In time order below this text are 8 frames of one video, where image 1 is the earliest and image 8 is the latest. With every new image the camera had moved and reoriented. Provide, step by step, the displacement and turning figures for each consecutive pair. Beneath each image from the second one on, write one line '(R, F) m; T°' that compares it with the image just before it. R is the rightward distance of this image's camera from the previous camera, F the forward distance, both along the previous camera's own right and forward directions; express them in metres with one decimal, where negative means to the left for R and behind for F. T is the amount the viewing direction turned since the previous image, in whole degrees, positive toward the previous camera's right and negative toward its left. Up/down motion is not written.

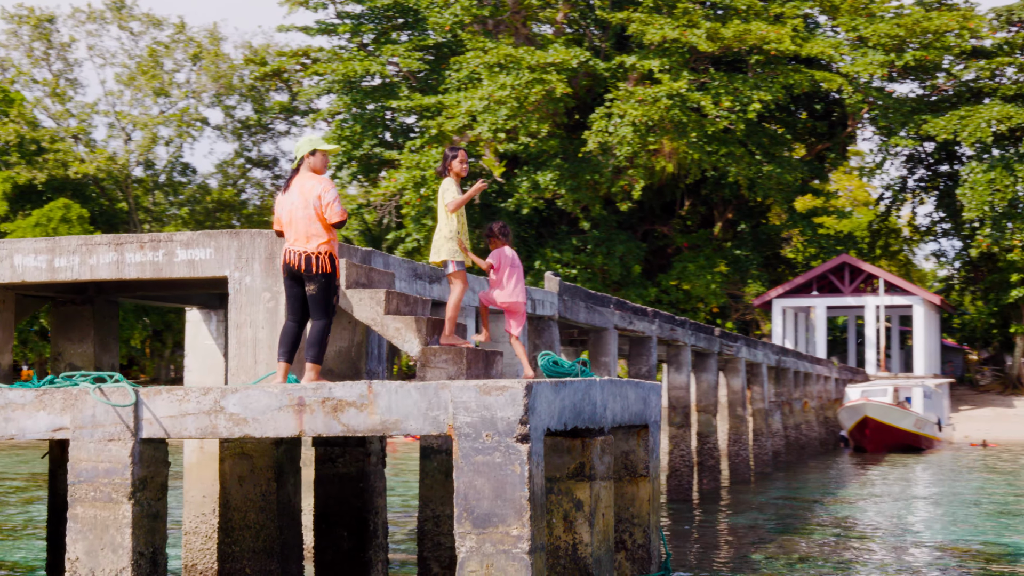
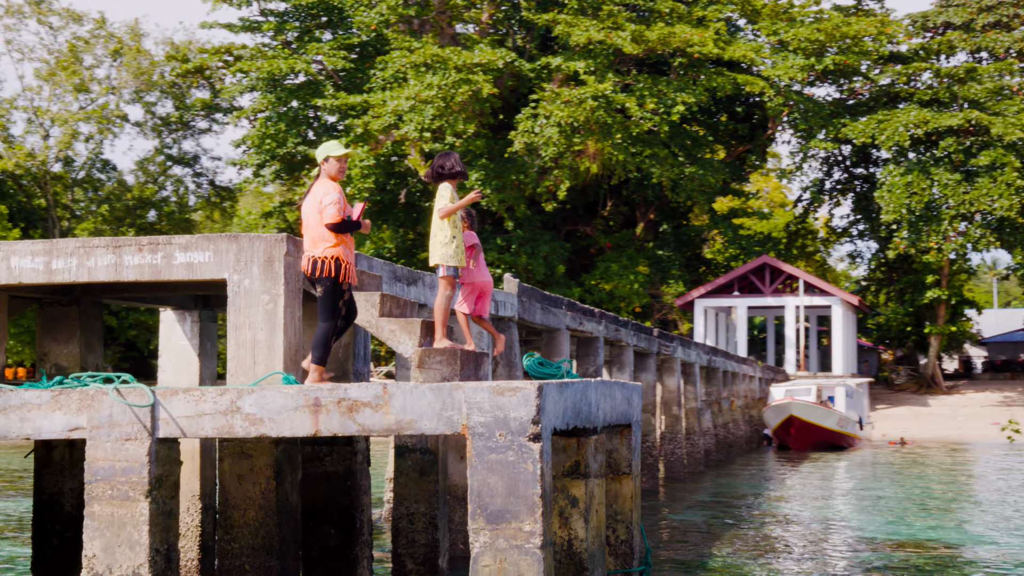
(-0.2, -0.1) m; +3°
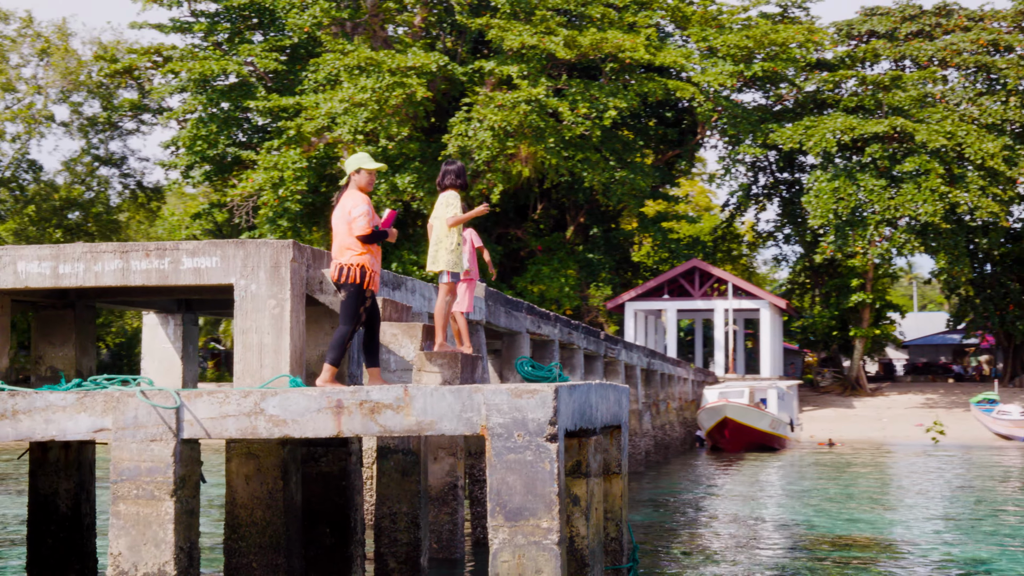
(-0.2, -0.1) m; +3°
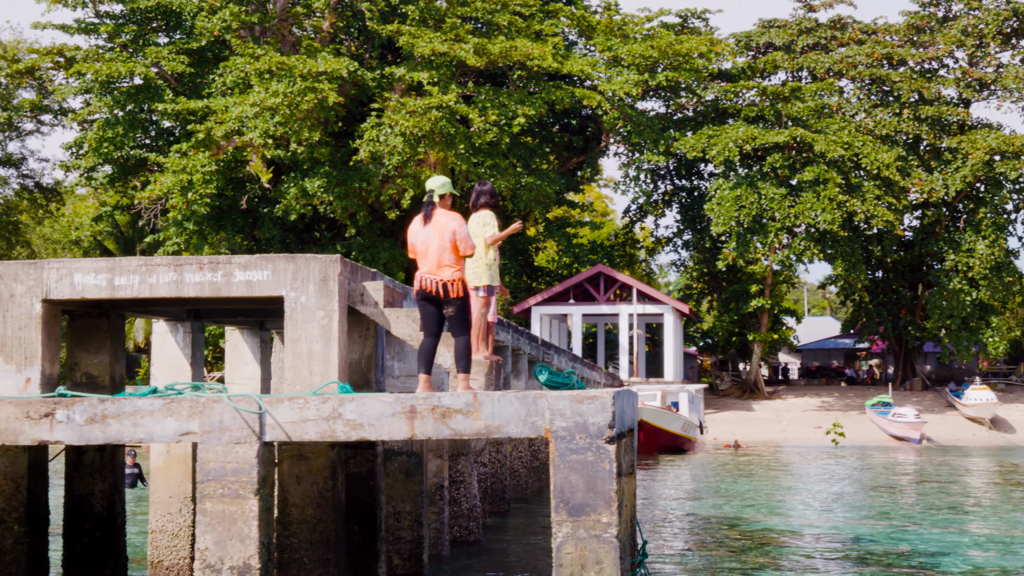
(-0.4, -0.3) m; +4°
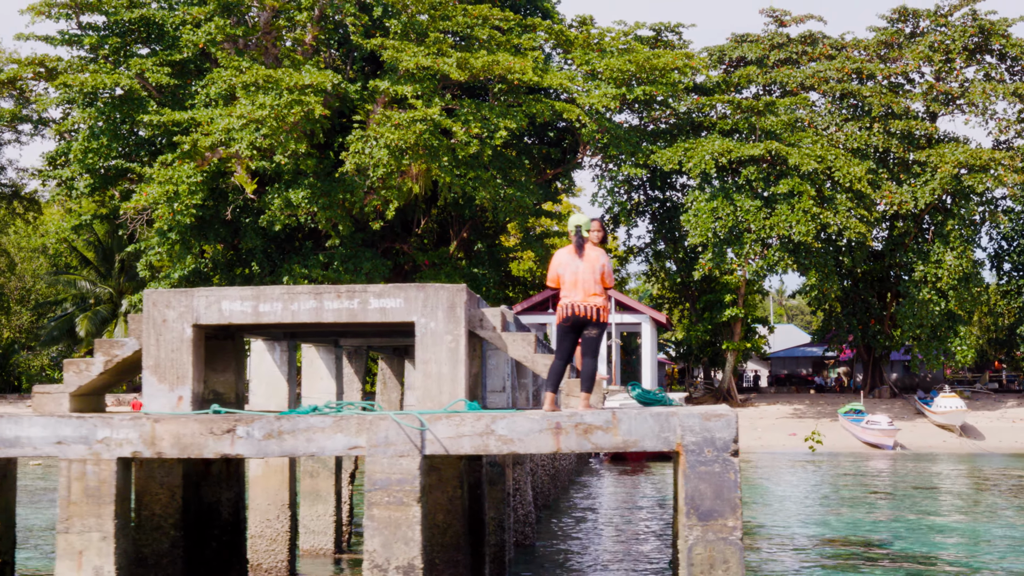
(-0.4, -0.4) m; +2°
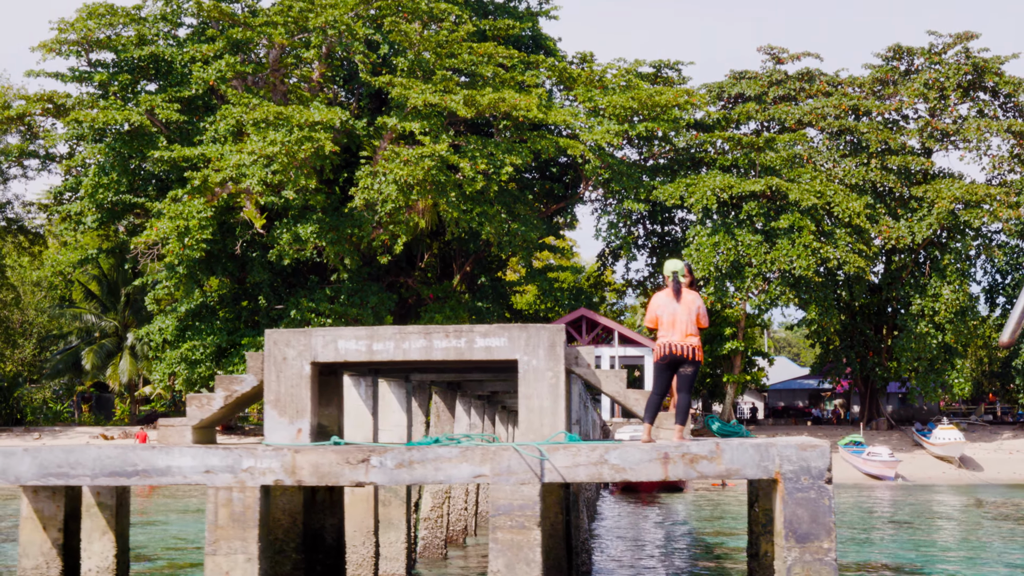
(-0.3, -0.3) m; +1°
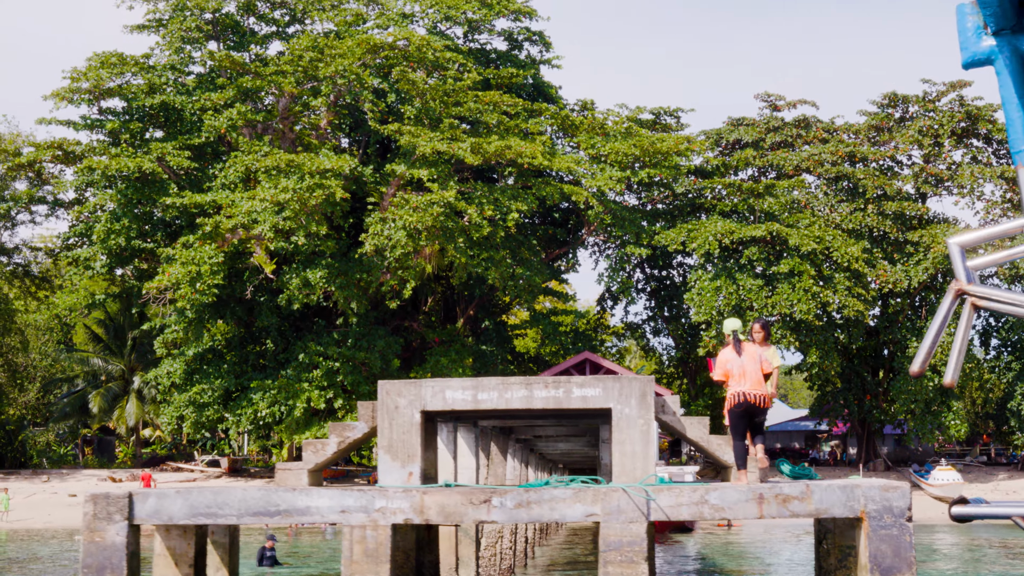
(-0.4, -0.4) m; +1°
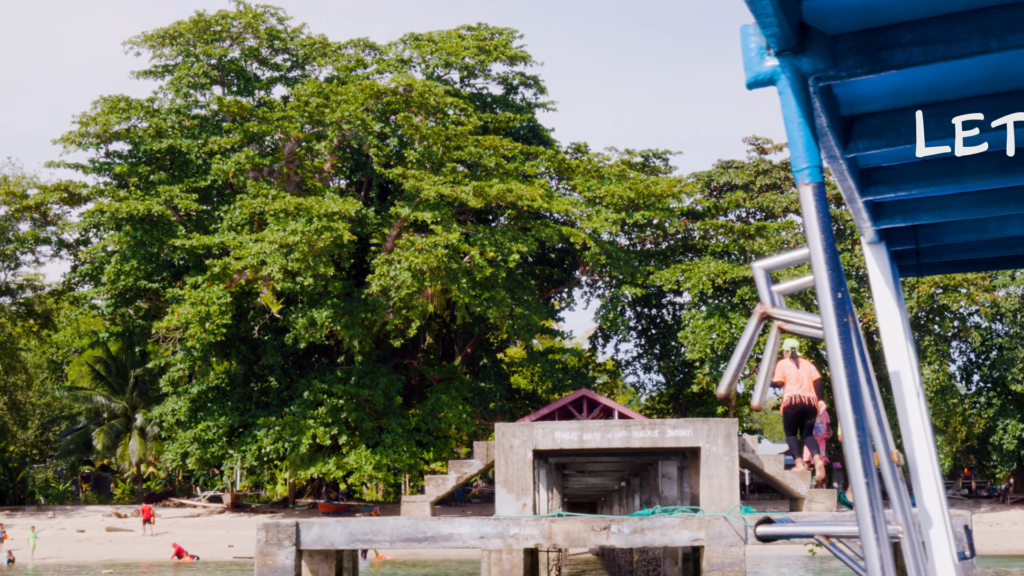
(-0.5, -0.7) m; +1°
